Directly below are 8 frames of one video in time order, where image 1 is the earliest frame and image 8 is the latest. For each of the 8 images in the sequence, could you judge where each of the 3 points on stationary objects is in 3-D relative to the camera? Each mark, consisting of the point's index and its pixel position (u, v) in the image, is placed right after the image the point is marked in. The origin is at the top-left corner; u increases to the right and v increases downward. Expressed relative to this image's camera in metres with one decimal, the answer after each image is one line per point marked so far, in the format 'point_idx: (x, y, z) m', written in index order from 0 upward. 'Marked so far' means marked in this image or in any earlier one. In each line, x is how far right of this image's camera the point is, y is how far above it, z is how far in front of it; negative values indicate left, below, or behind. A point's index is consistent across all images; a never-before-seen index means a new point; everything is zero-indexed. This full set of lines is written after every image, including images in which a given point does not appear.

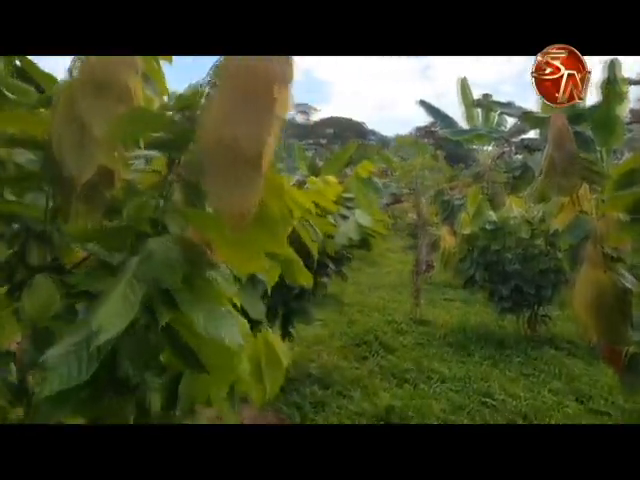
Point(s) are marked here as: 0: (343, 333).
0: (+0.1, -0.6, +3.2) m
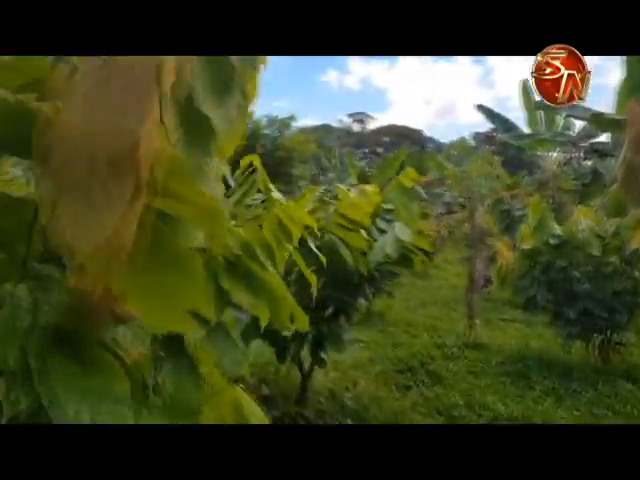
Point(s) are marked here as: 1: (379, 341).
0: (+0.4, -0.7, +3.0) m
1: (+0.3, -0.6, +3.0) m
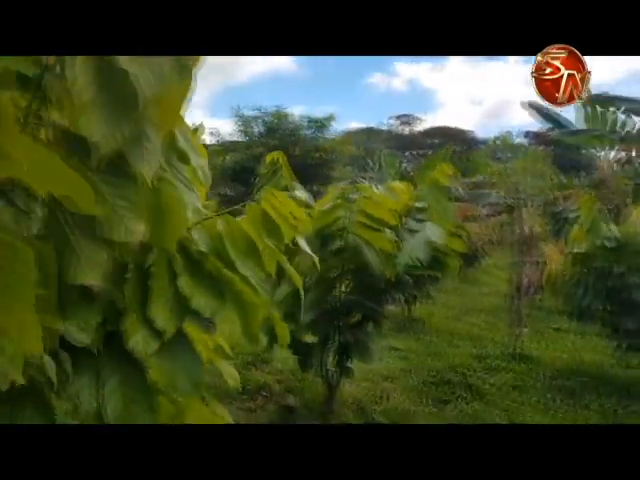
0: (+0.6, -0.7, +2.8) m
1: (+0.5, -0.6, +2.9) m
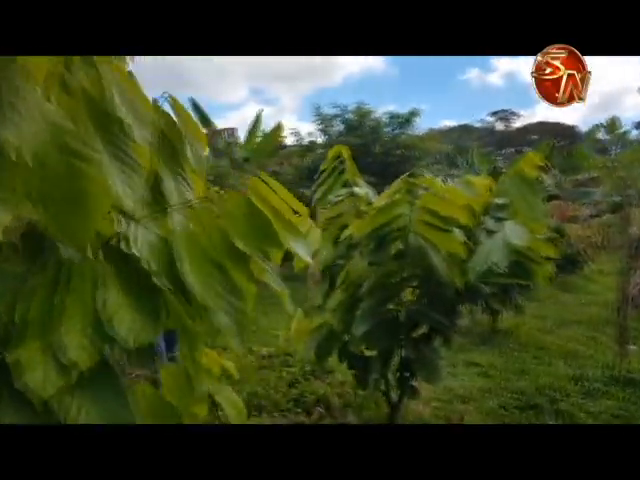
0: (+0.9, -0.7, +2.5) m
1: (+0.9, -0.6, +2.6) m
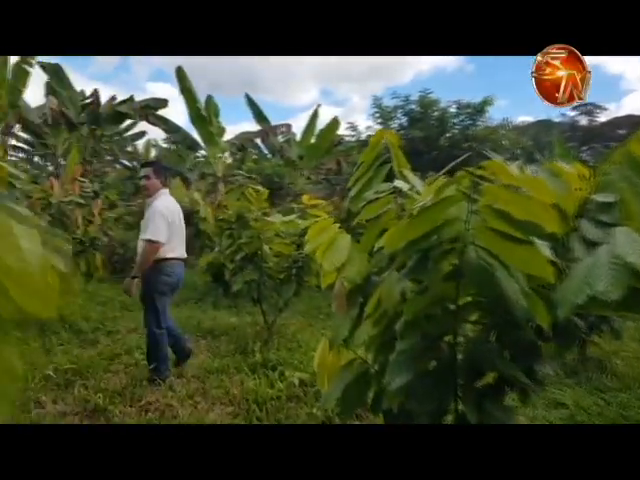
0: (+1.1, -0.7, +2.0) m
1: (+1.1, -0.6, +2.1) m
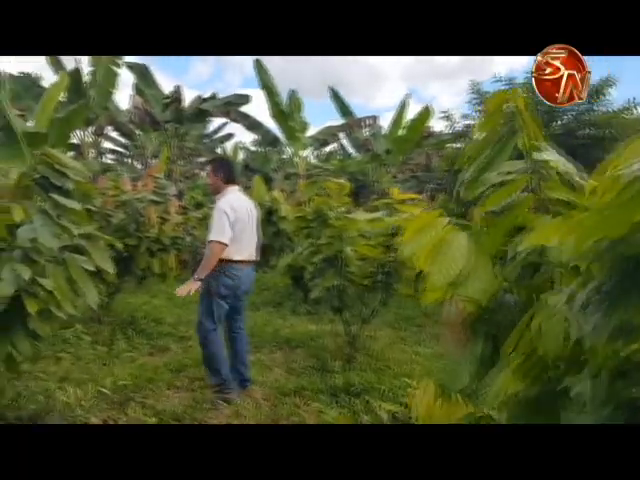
0: (+1.4, -0.7, +1.5) m
1: (+1.4, -0.7, +1.6) m
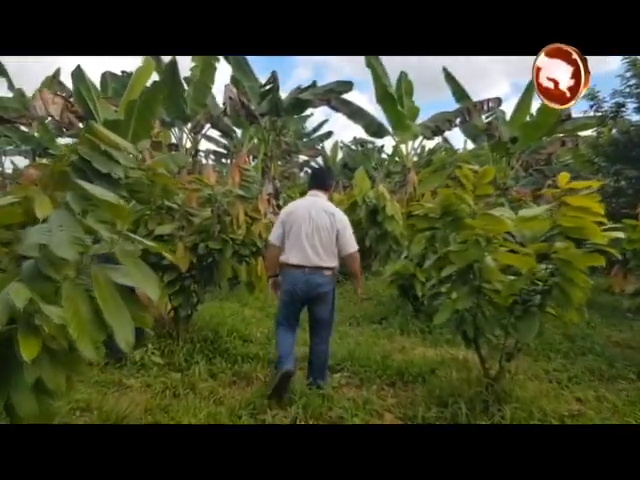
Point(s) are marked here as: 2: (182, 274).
0: (+1.6, -0.8, +0.7) m
1: (+1.6, -0.7, +0.8) m
2: (-0.7, -0.2, +2.4) m
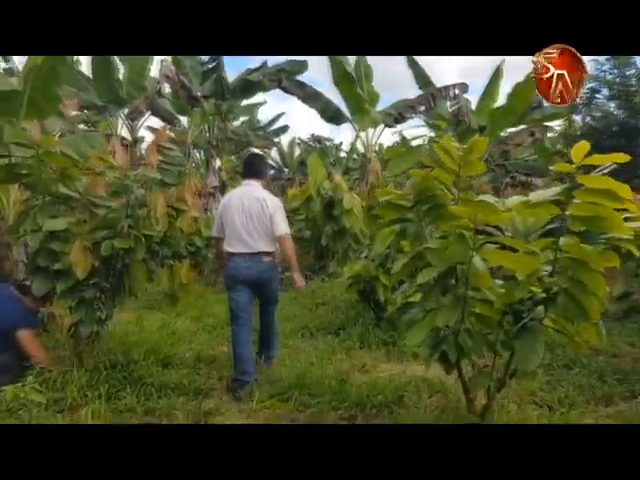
0: (+1.6, -0.7, +0.4) m
1: (+1.5, -0.7, +0.5) m
2: (-0.9, -0.2, +2.0) m
